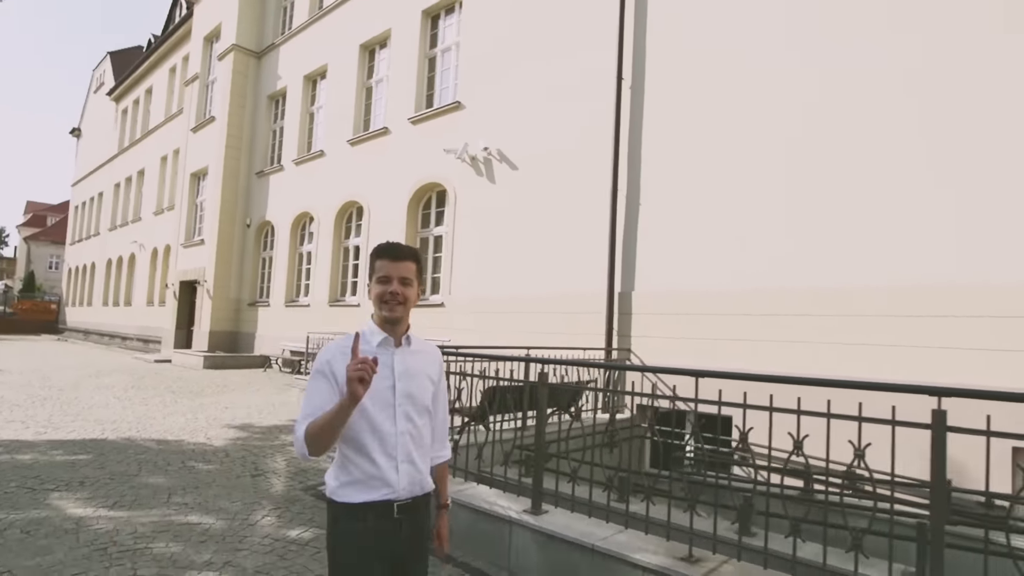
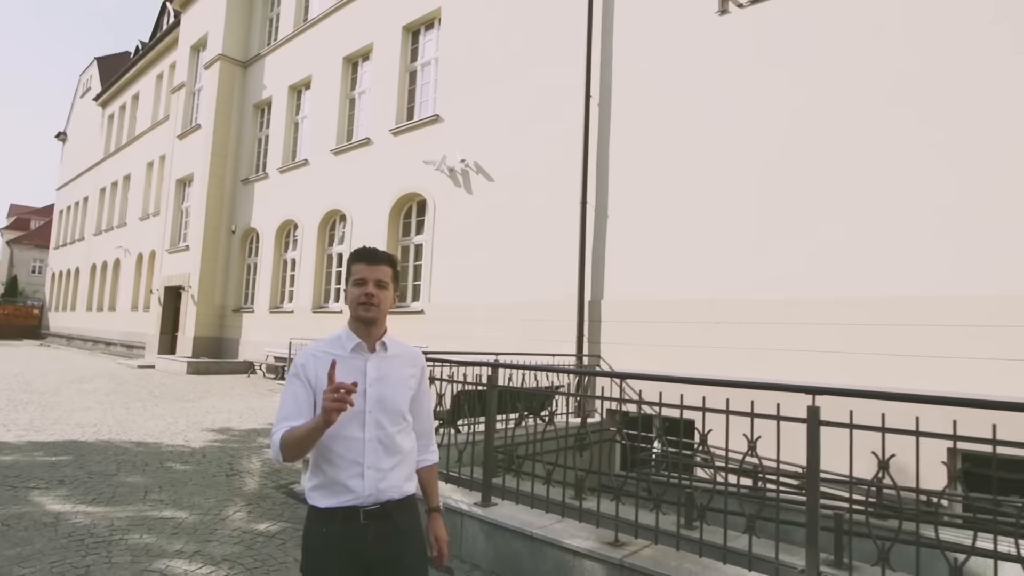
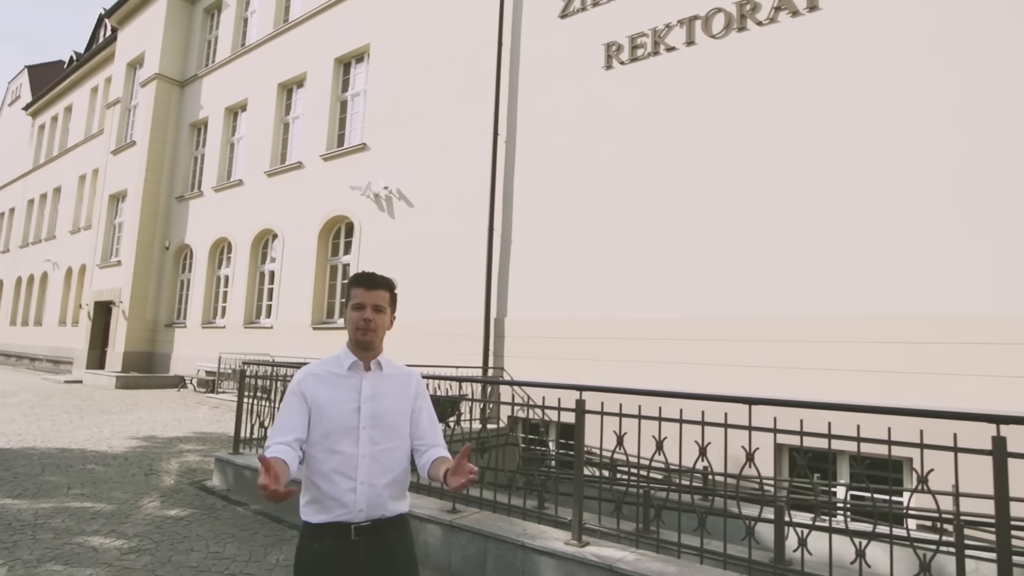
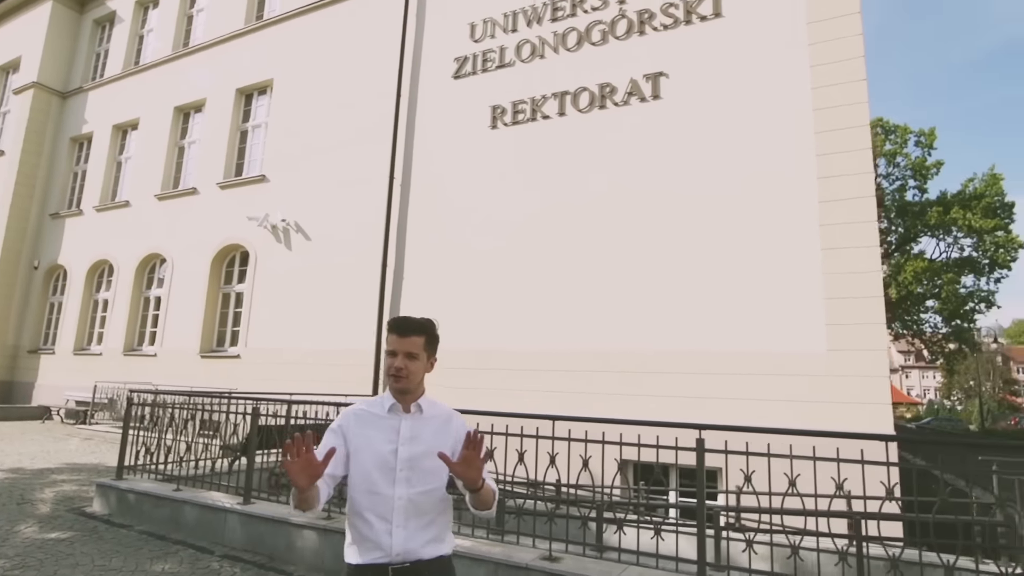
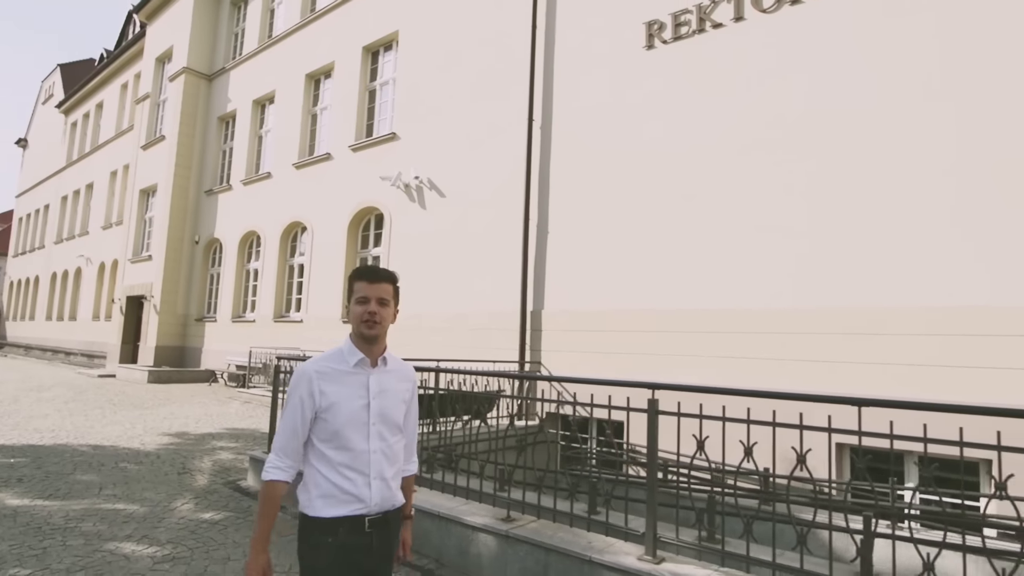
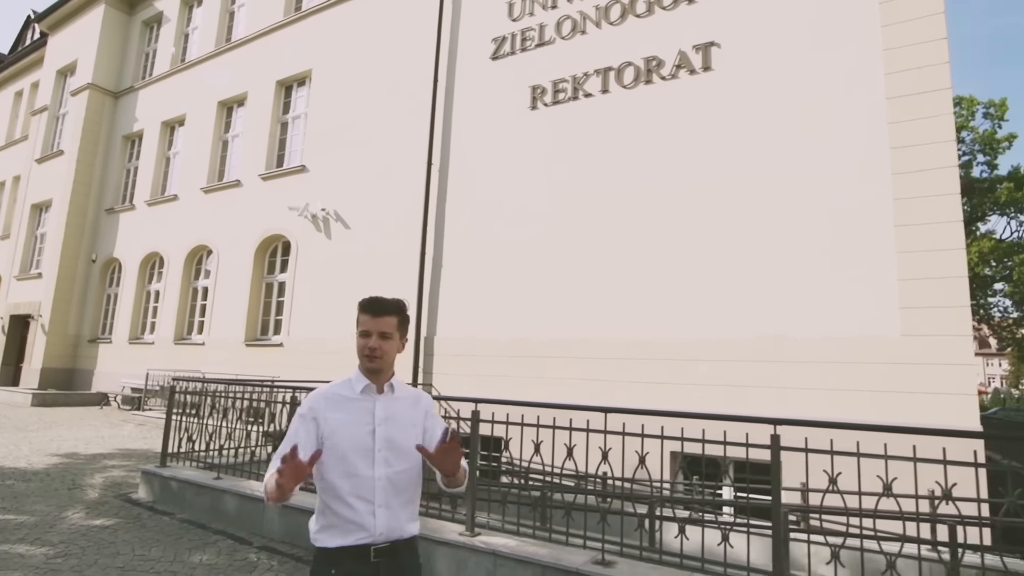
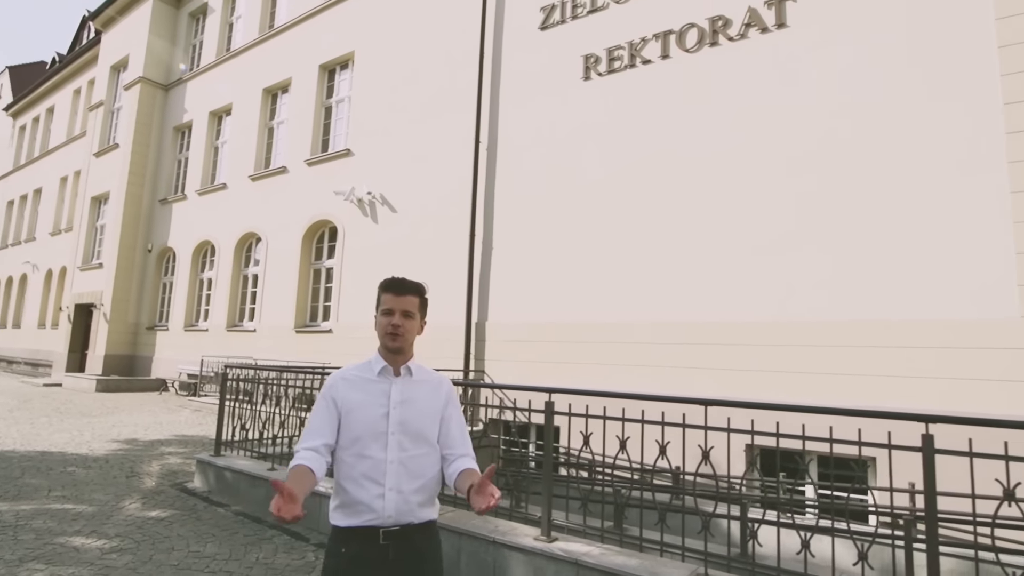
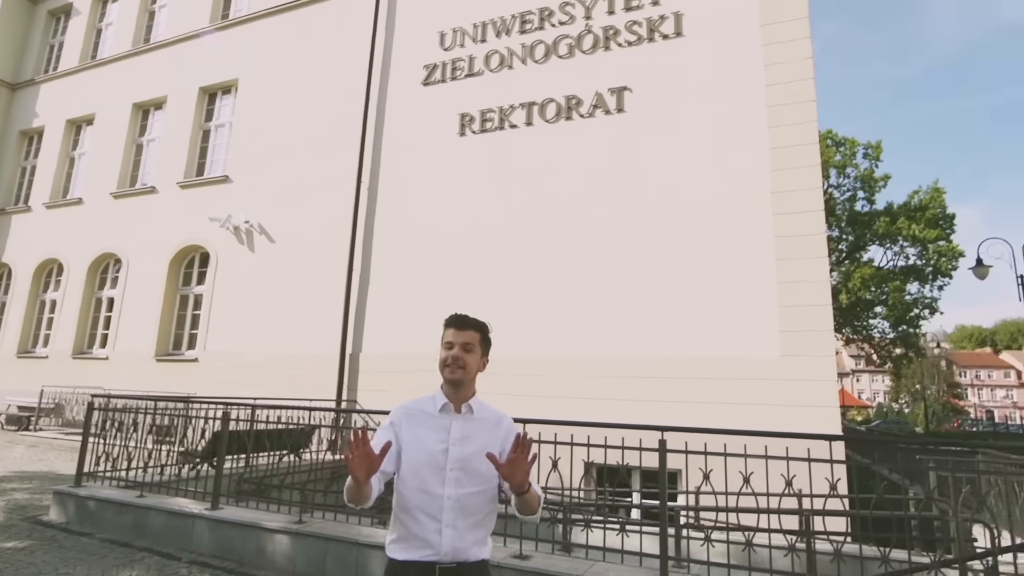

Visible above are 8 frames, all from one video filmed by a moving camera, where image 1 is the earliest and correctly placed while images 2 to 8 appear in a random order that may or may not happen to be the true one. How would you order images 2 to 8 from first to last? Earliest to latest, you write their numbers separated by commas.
2, 5, 3, 7, 6, 4, 8
